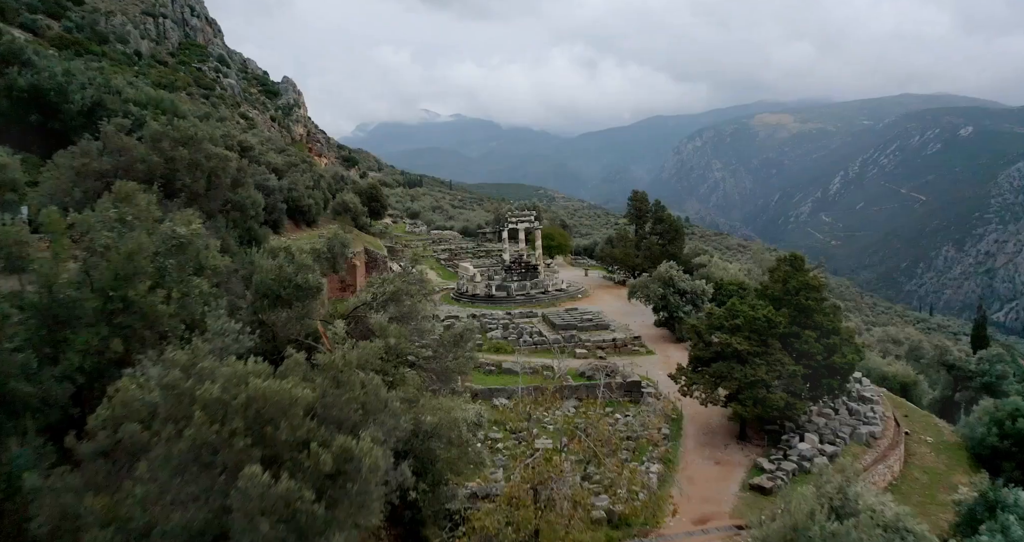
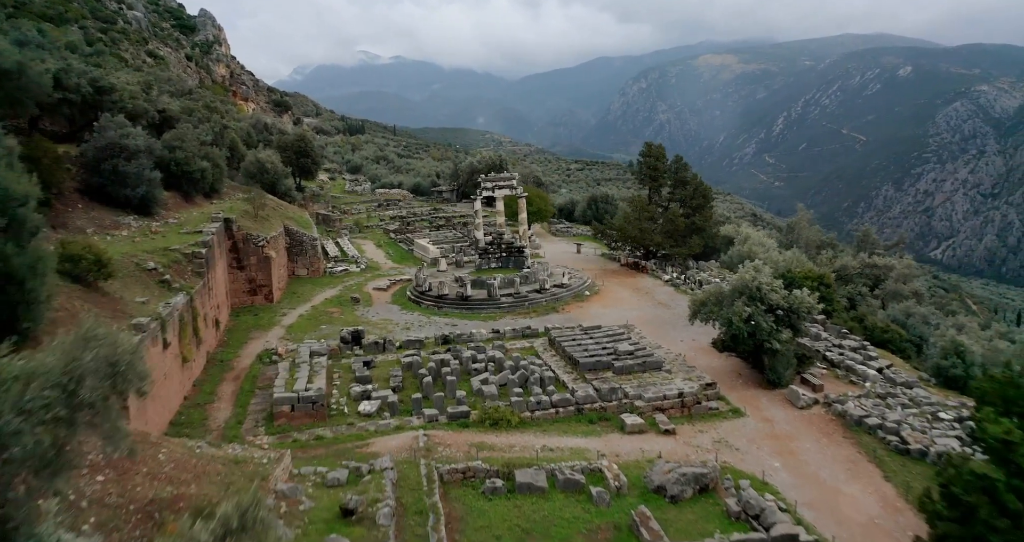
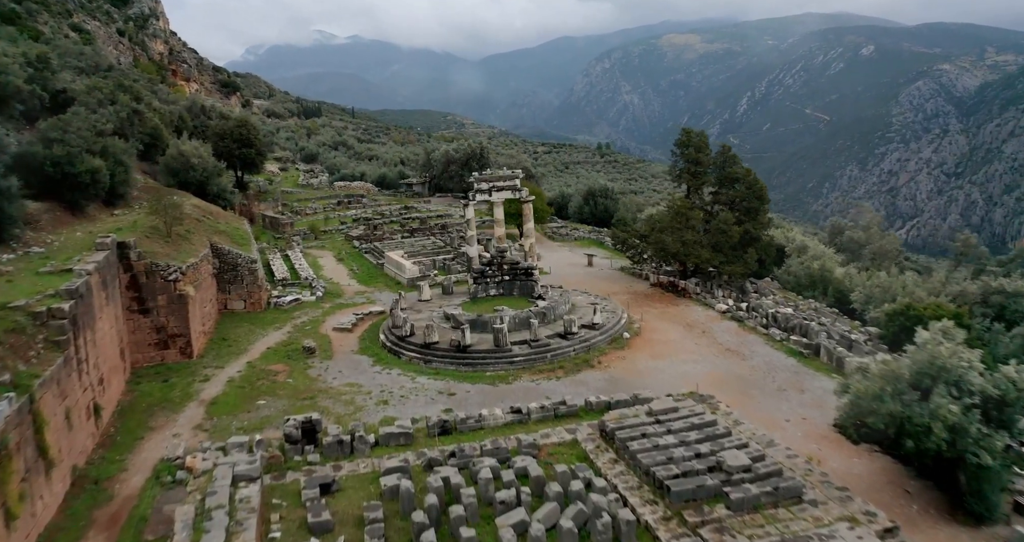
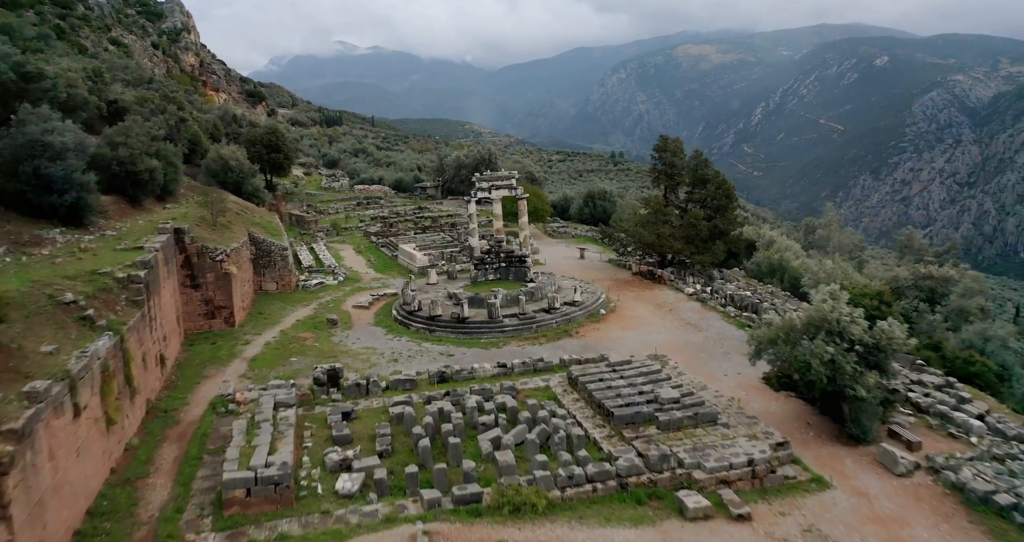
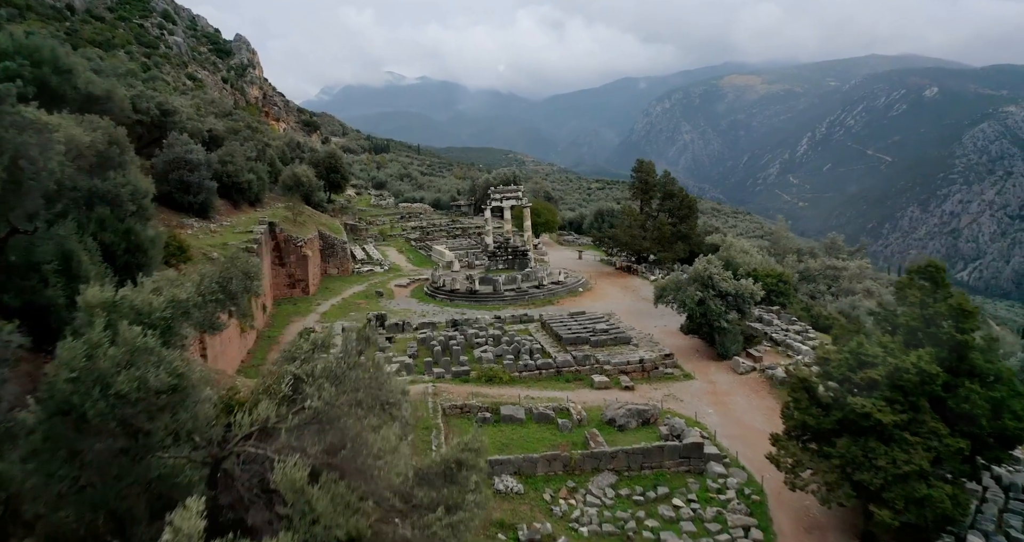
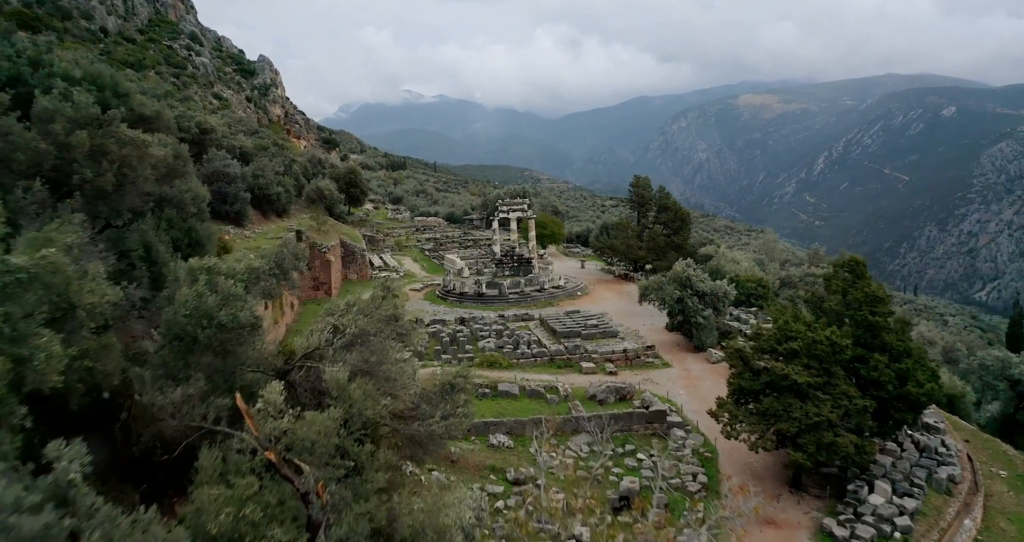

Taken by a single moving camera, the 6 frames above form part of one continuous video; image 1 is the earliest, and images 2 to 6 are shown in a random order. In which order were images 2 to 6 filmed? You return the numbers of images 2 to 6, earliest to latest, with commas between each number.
6, 5, 2, 4, 3
